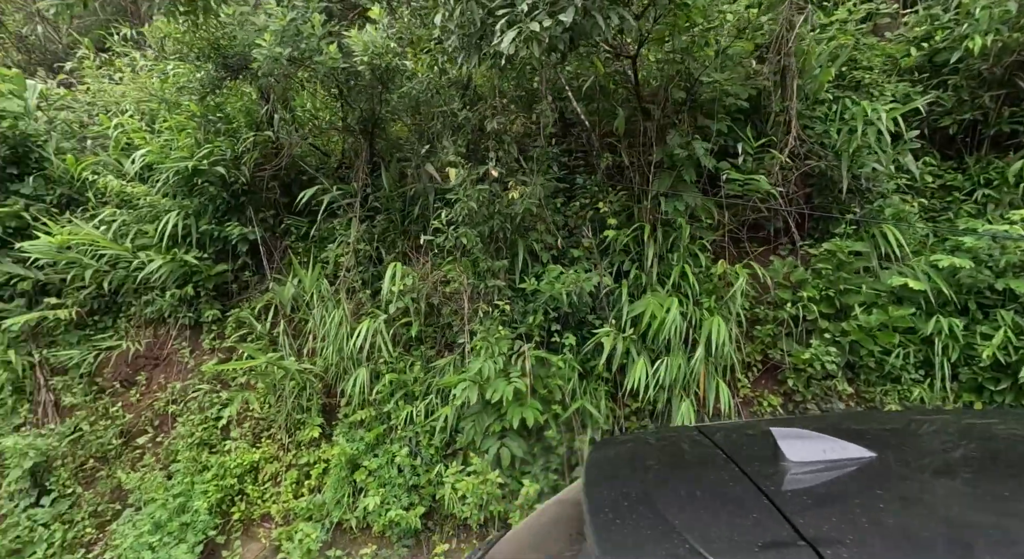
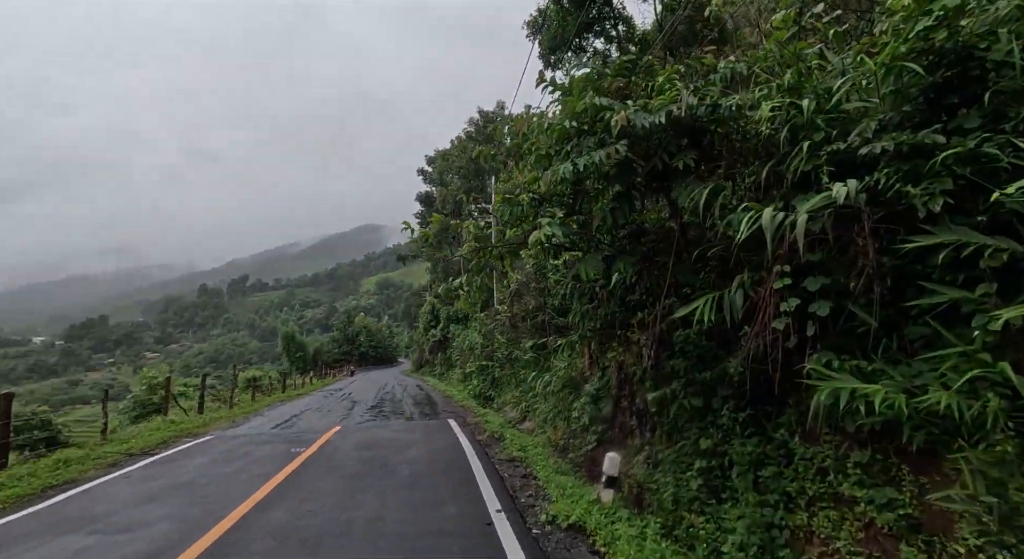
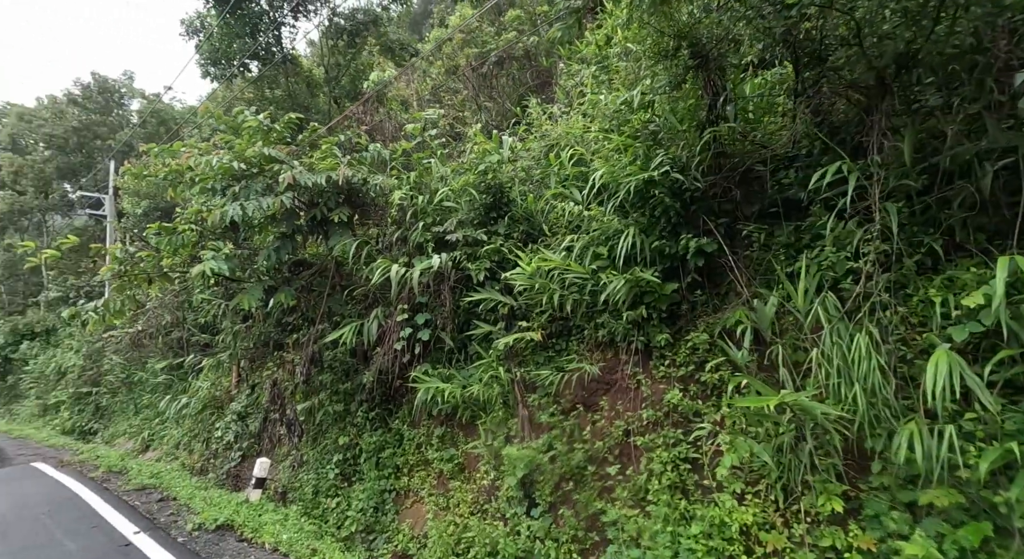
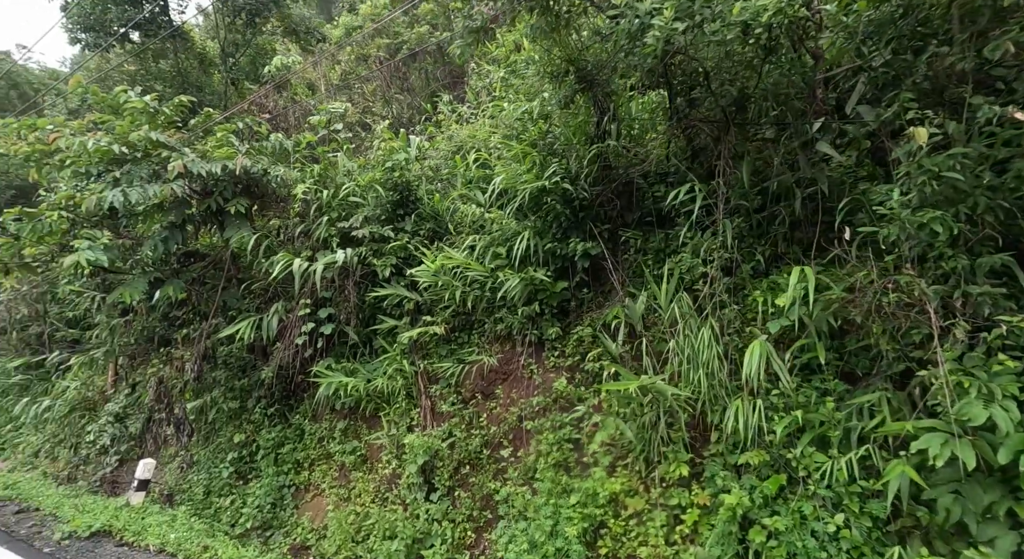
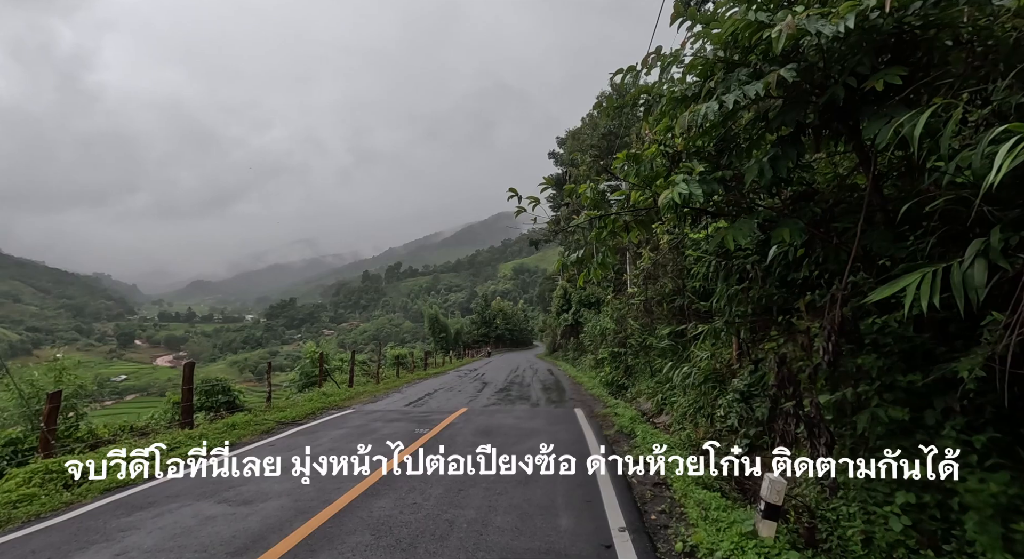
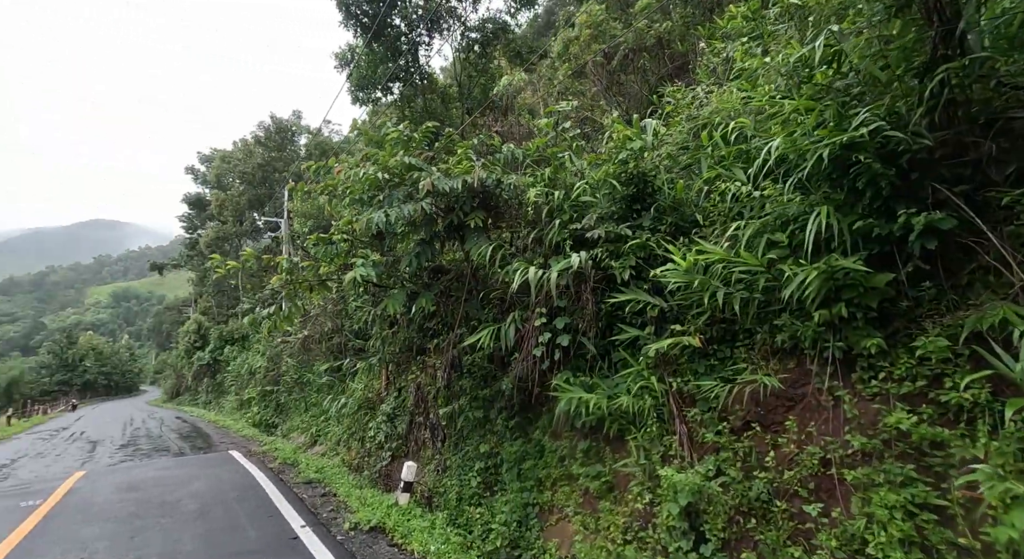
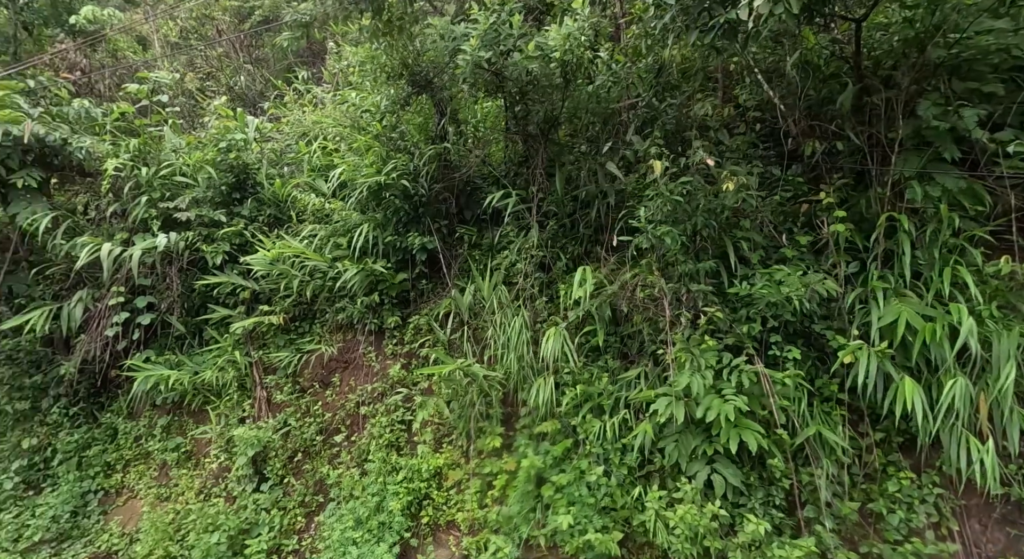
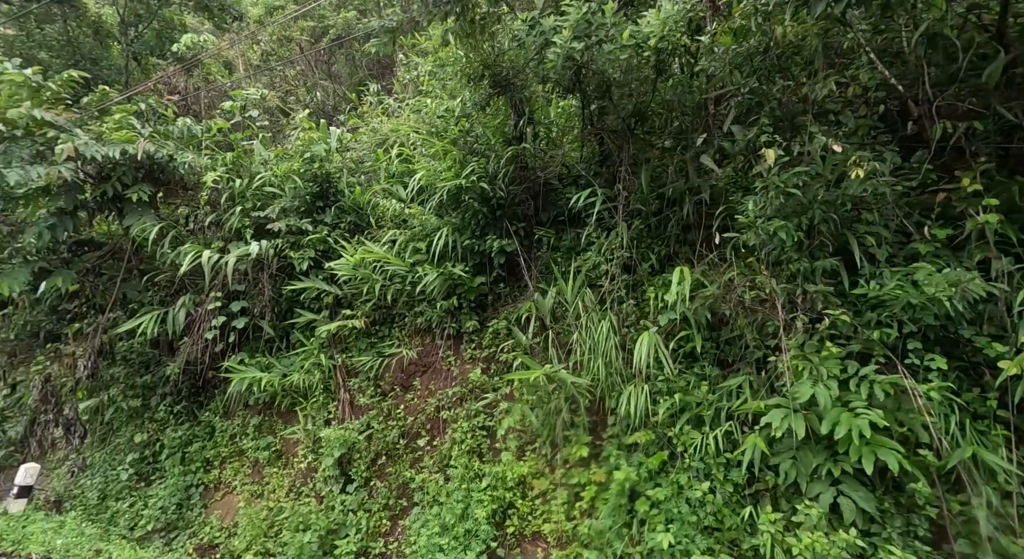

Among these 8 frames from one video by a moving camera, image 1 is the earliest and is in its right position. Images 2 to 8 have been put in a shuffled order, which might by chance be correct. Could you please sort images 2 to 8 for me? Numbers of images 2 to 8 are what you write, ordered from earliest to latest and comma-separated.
7, 8, 4, 3, 6, 2, 5
